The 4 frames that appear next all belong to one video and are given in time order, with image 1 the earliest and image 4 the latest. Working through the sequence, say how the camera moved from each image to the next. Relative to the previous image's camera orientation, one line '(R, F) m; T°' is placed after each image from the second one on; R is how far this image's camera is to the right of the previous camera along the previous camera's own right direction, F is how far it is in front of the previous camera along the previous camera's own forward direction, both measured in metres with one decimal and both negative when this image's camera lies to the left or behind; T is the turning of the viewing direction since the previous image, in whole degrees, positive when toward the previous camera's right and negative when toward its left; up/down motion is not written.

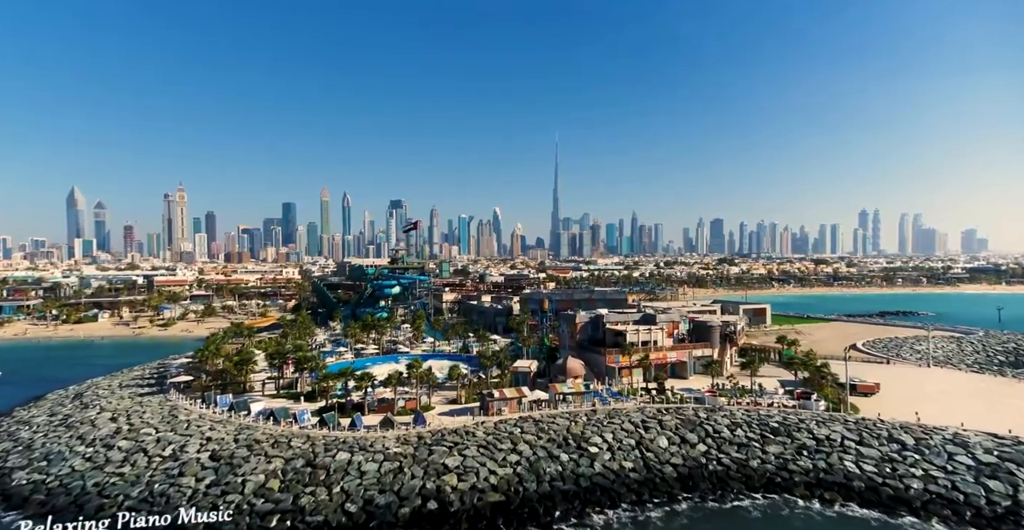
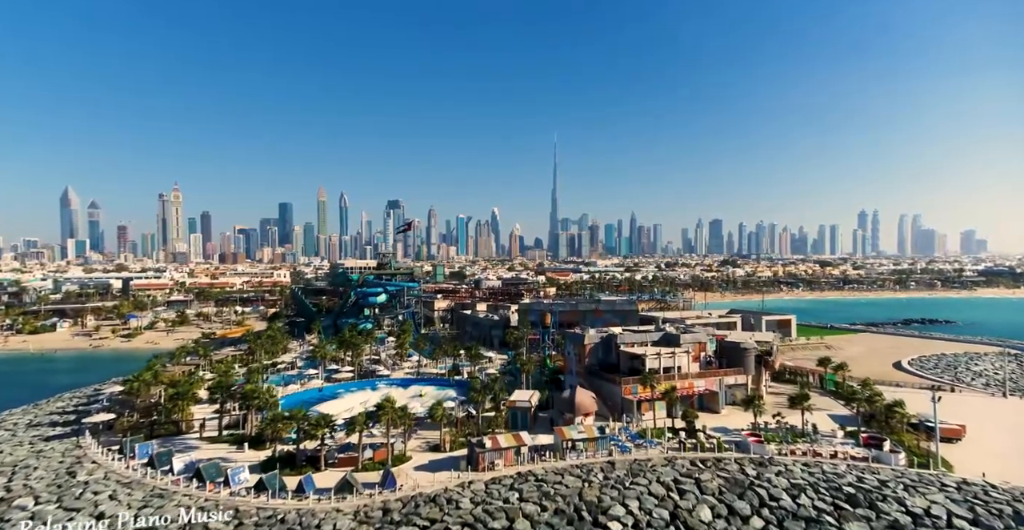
(+0.1, +7.5) m; 0°
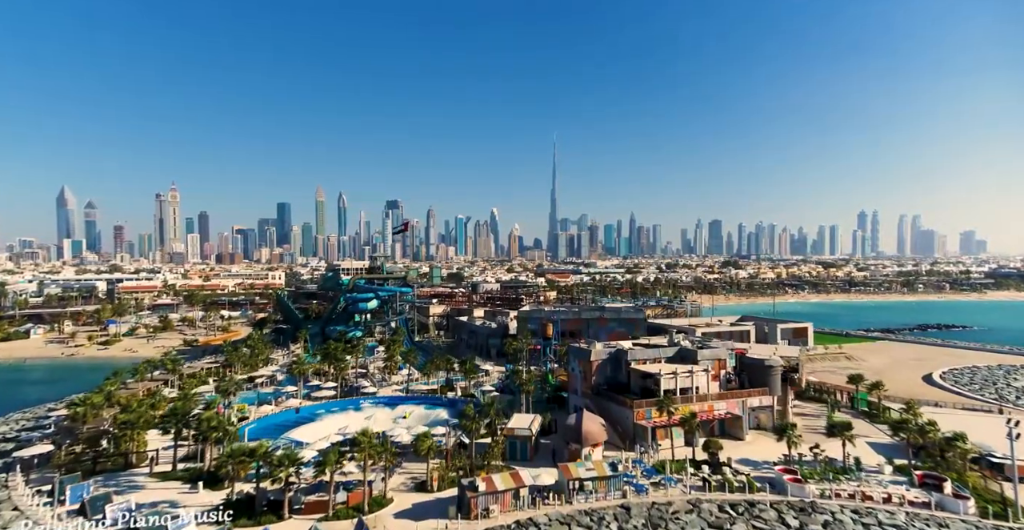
(+0.1, +4.2) m; 0°
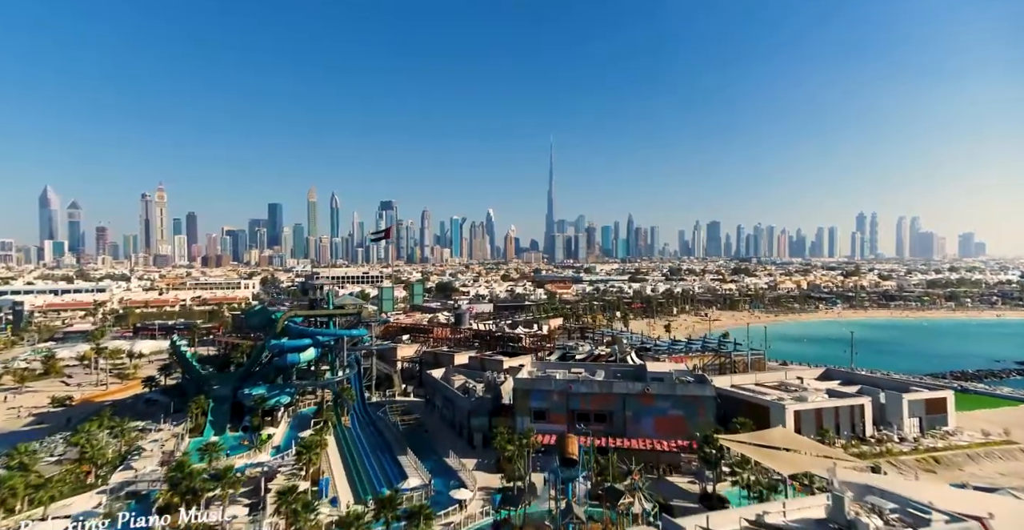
(+0.2, +21.2) m; 0°
